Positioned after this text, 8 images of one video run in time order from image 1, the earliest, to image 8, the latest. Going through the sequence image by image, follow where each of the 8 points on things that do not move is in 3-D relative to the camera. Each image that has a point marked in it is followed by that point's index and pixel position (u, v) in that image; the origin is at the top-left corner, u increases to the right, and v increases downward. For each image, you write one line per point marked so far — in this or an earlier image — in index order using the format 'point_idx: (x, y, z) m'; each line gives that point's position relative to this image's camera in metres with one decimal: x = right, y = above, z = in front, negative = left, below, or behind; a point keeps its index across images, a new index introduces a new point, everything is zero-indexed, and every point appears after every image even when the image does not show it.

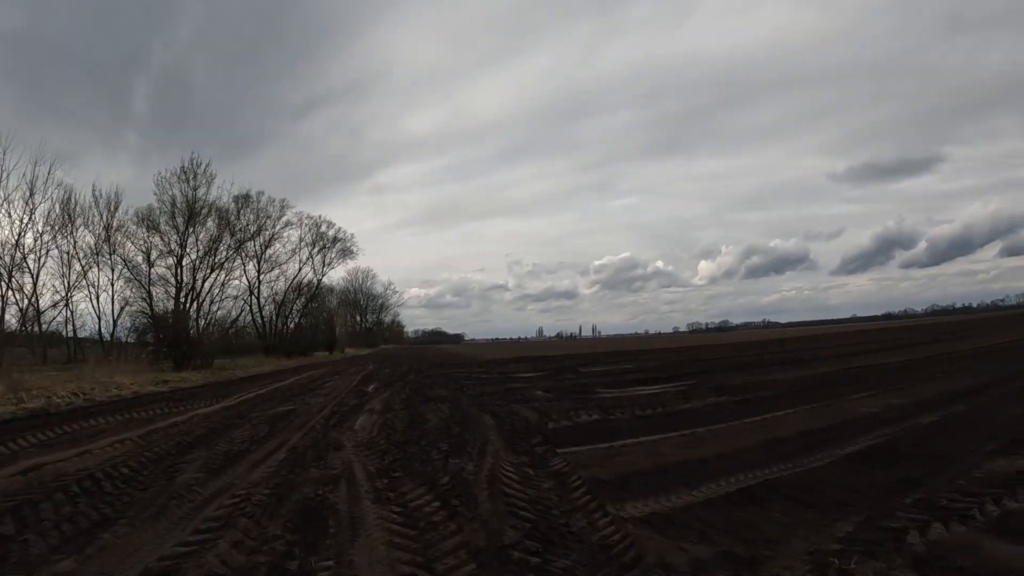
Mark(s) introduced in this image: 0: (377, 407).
0: (-3.8, -3.4, +15.6) m
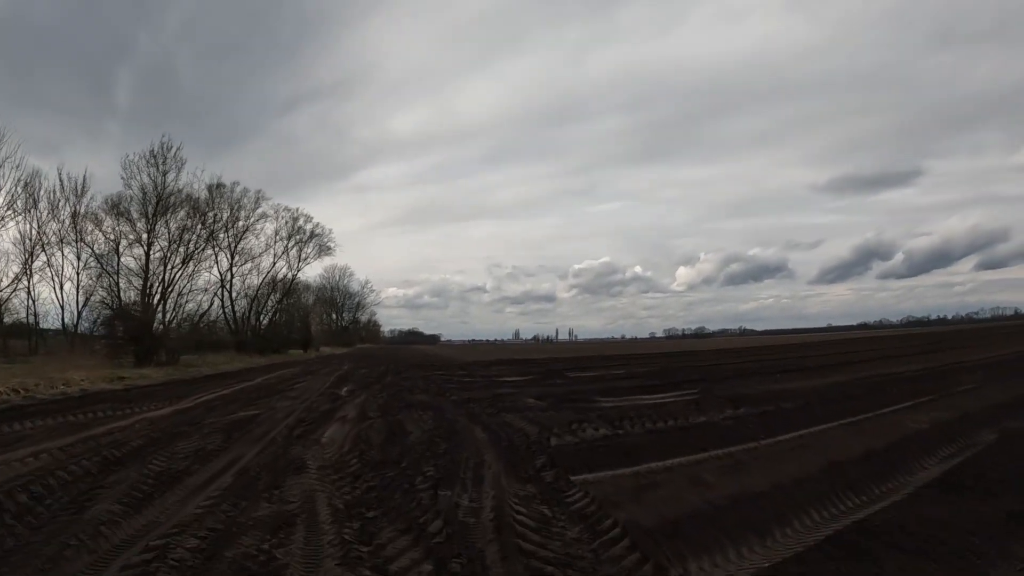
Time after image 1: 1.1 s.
0: (-4.0, -3.1, +13.7) m
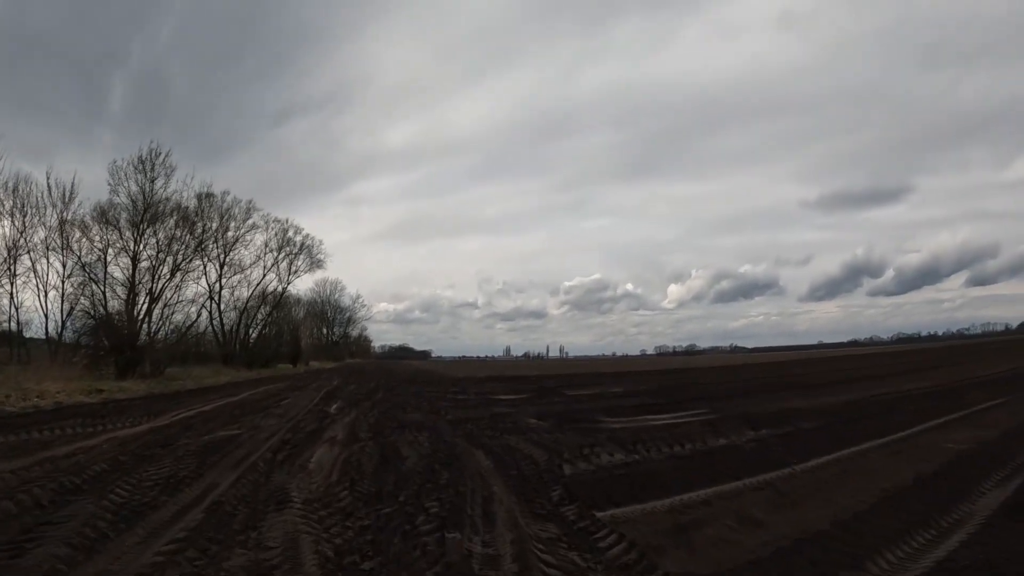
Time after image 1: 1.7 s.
0: (-3.9, -3.4, +12.7) m
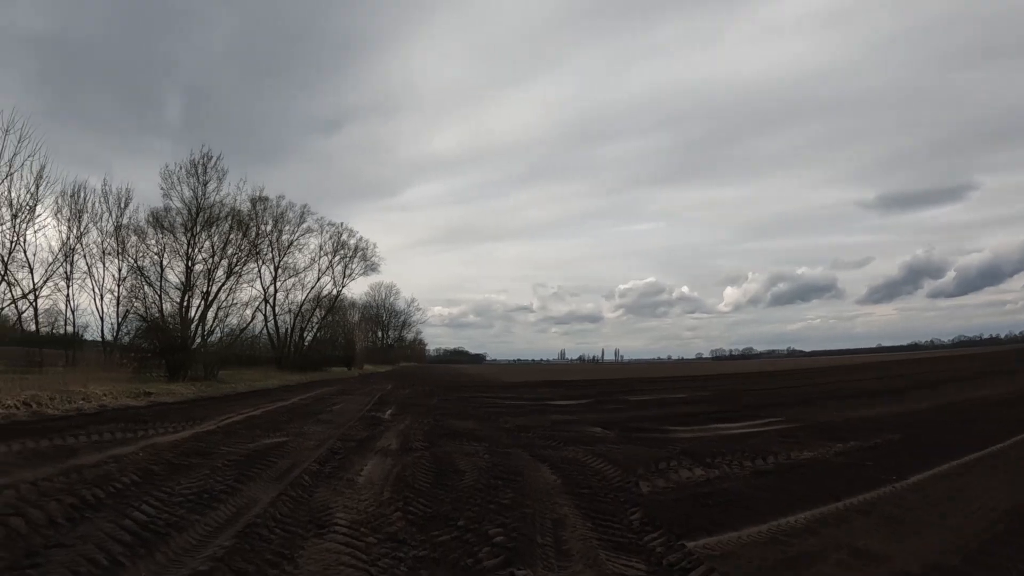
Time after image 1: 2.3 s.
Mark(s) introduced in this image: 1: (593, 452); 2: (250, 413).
0: (-2.5, -3.3, +11.8) m
1: (+1.9, -3.7, +12.8) m
2: (-7.9, -3.8, +16.5) m
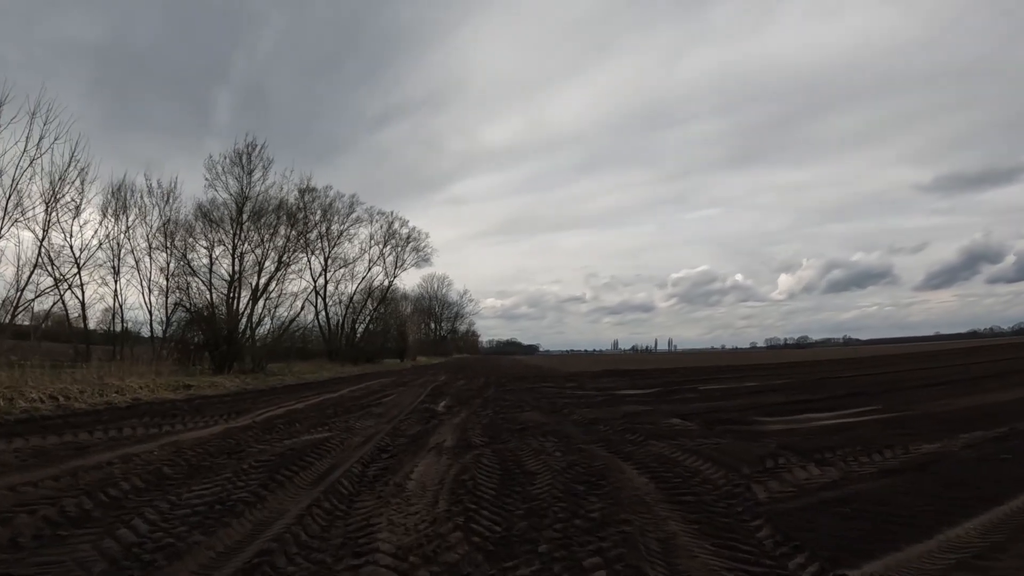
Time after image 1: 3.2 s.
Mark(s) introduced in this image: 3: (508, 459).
0: (-1.2, -2.8, +10.3) m
1: (+3.3, -3.1, +10.9) m
2: (-6.1, -3.3, +15.5) m
3: (-0.1, -2.8, +9.1) m
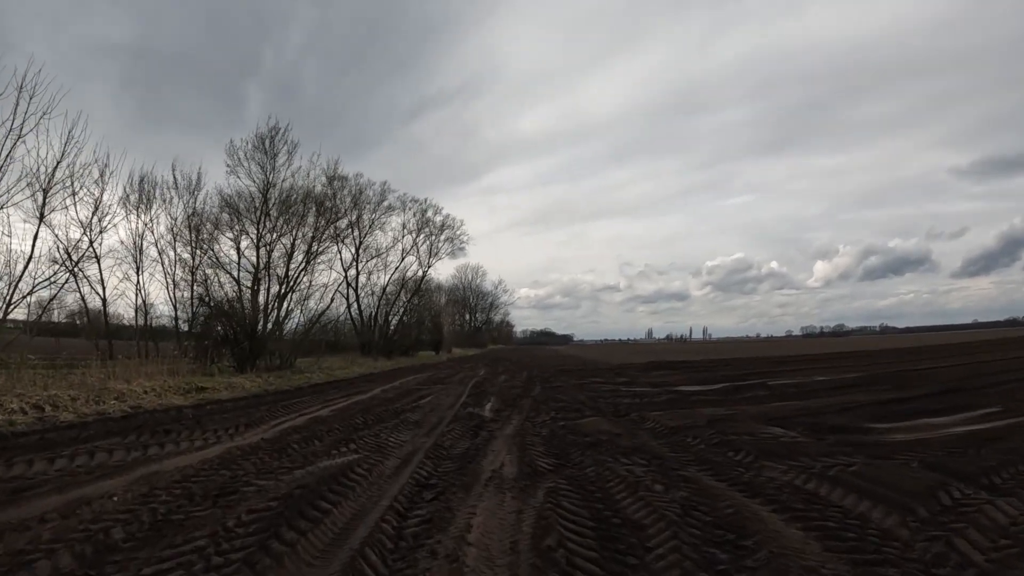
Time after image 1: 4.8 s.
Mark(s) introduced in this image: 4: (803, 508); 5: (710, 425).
0: (-0.1, -2.5, +7.9) m
1: (+4.4, -2.7, +8.3) m
2: (-4.6, -3.0, +13.4) m
3: (+1.0, -2.5, +6.7) m
4: (+3.4, -2.6, +6.5) m
5: (+4.4, -3.0, +12.3) m
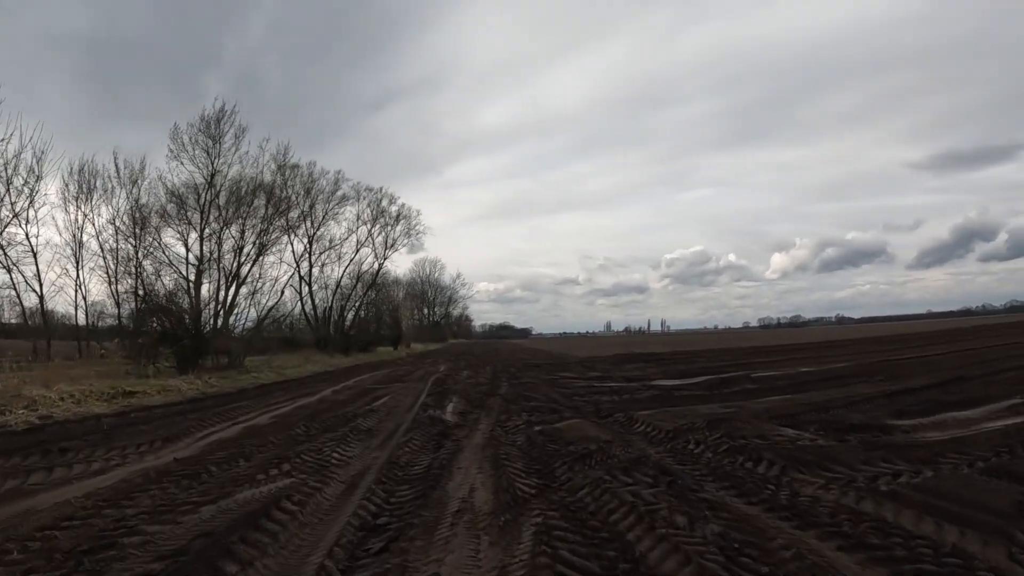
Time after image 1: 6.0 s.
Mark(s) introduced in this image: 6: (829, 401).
0: (-0.3, -2.3, +6.1) m
1: (+4.2, -2.4, +6.8) m
2: (-5.3, -2.7, +11.2) m
3: (+0.8, -2.2, +4.9) m
4: (+3.2, -2.3, +4.9) m
5: (+3.9, -2.7, +10.8) m
6: (+7.6, -2.9, +13.4) m
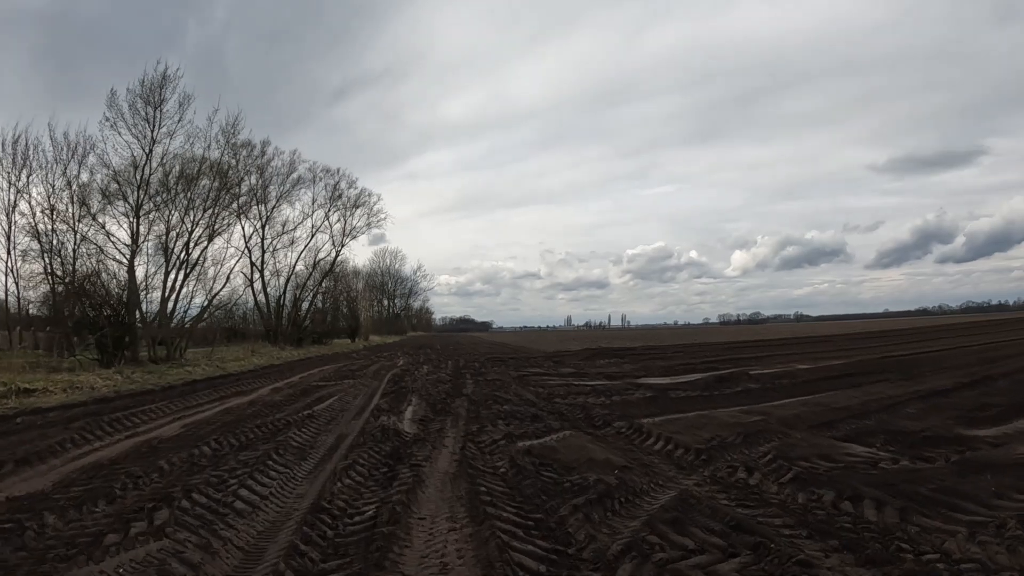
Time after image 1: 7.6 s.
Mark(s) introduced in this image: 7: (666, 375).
0: (-0.3, -1.9, +3.5) m
1: (+4.2, -2.1, +4.5) m
2: (-5.5, -2.3, +8.3) m
3: (+0.9, -1.9, +2.4) m
4: (+3.4, -2.0, +2.6) m
5: (+3.6, -2.3, +8.5) m
6: (+7.1, -2.6, +11.3) m
7: (+5.3, -3.1, +19.7) m
